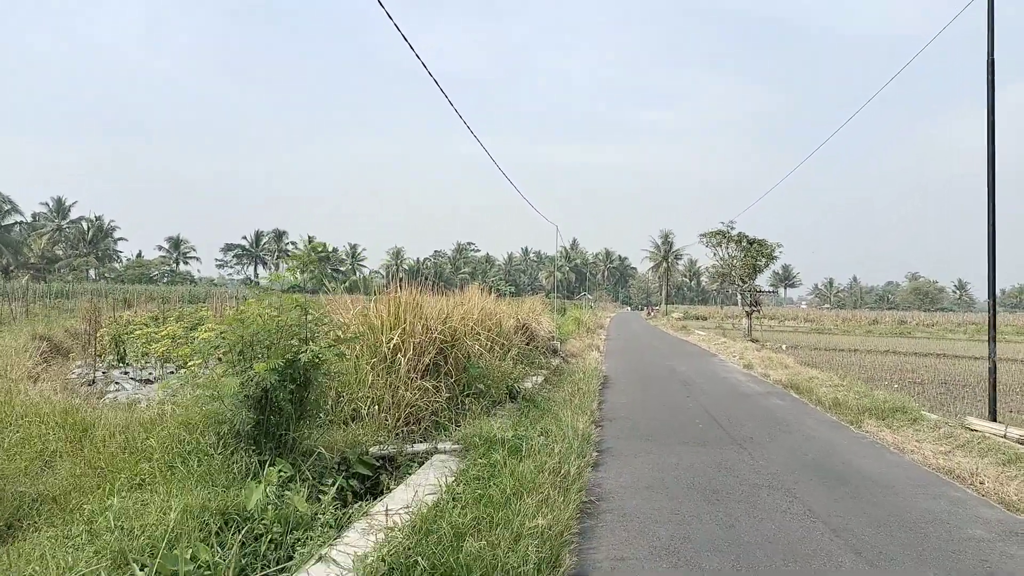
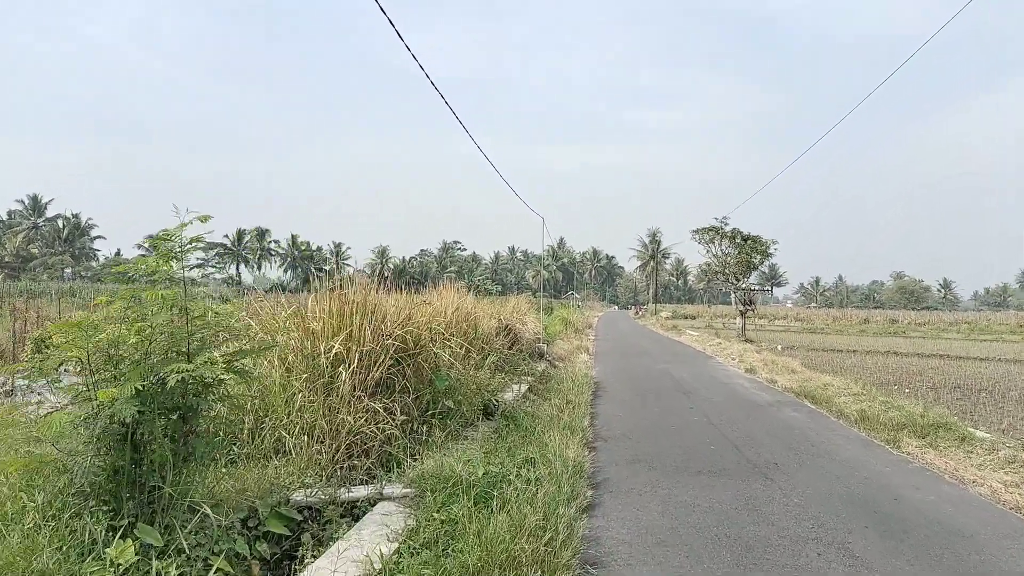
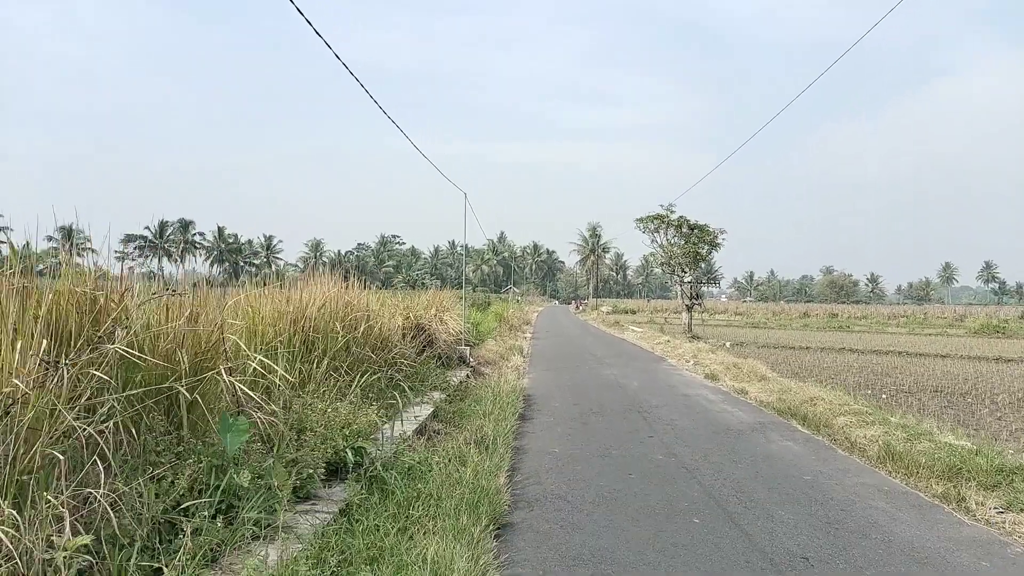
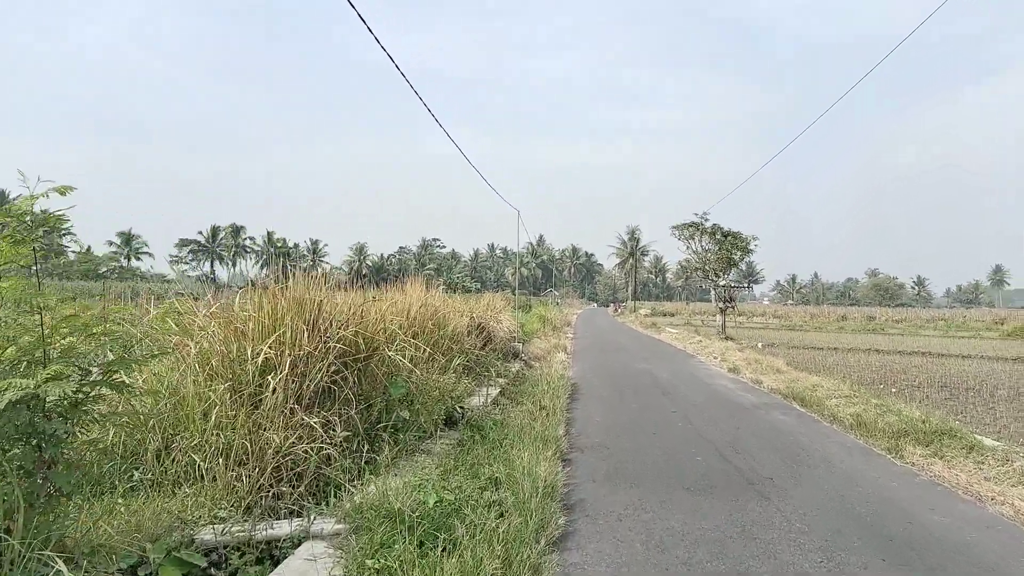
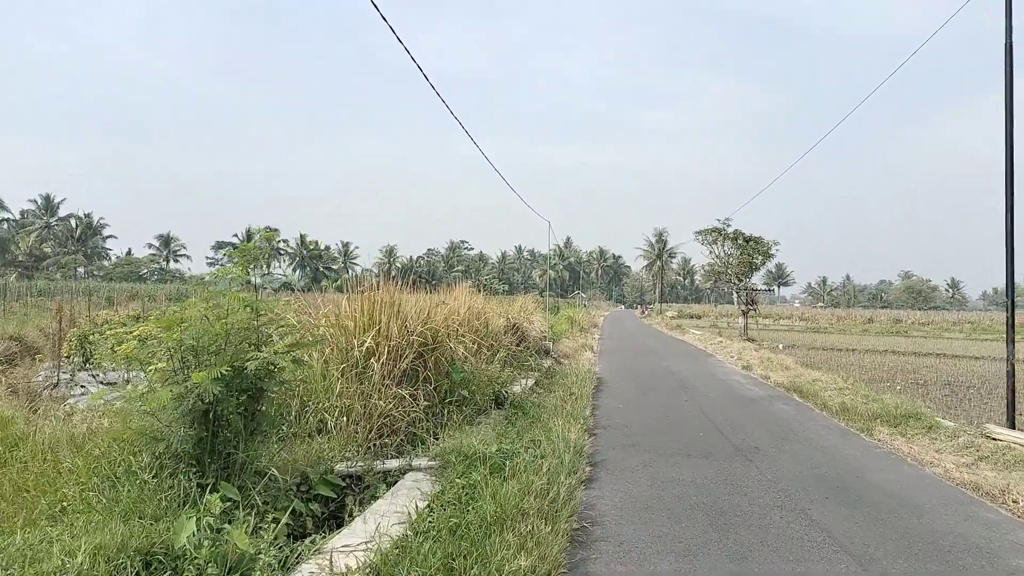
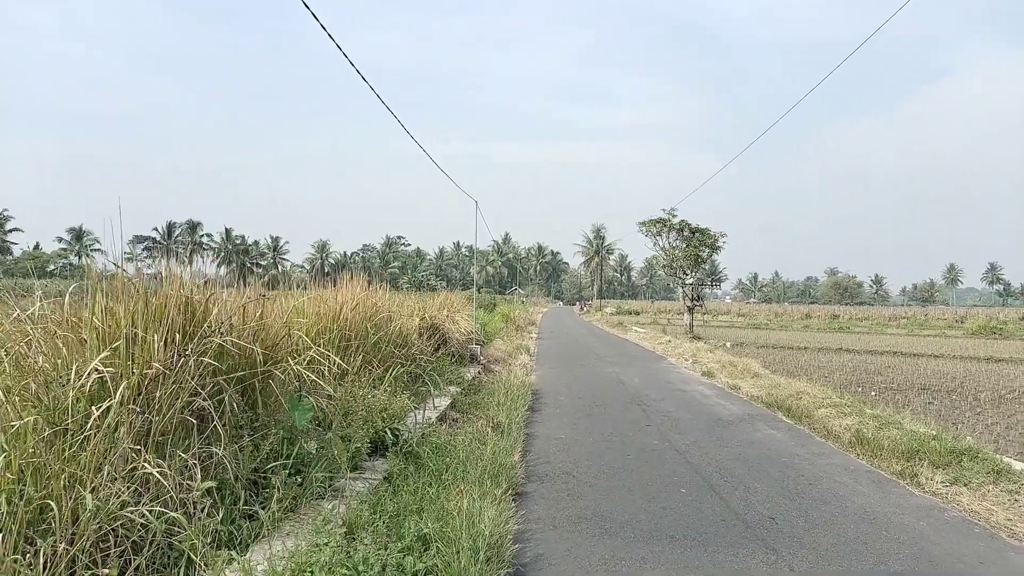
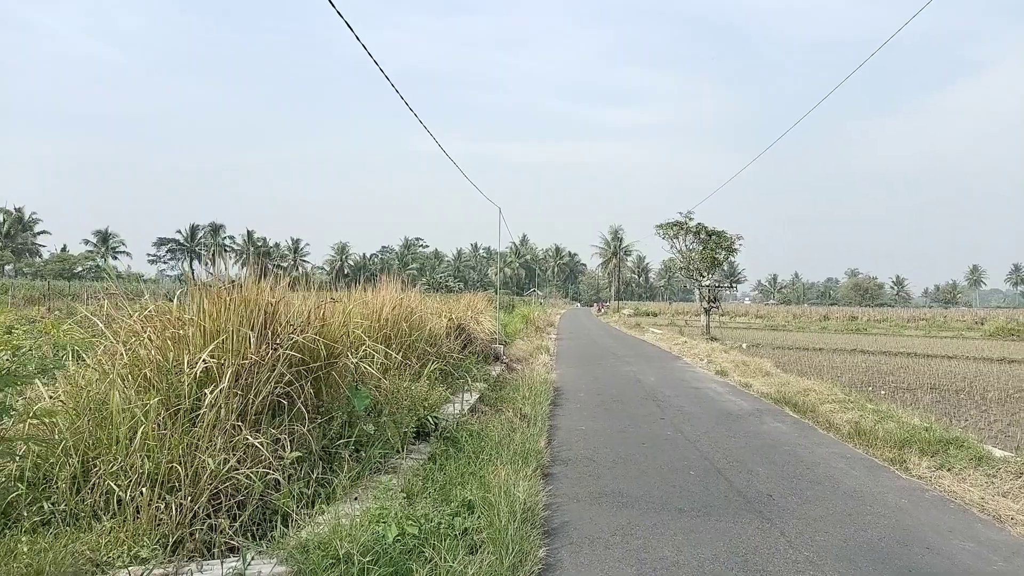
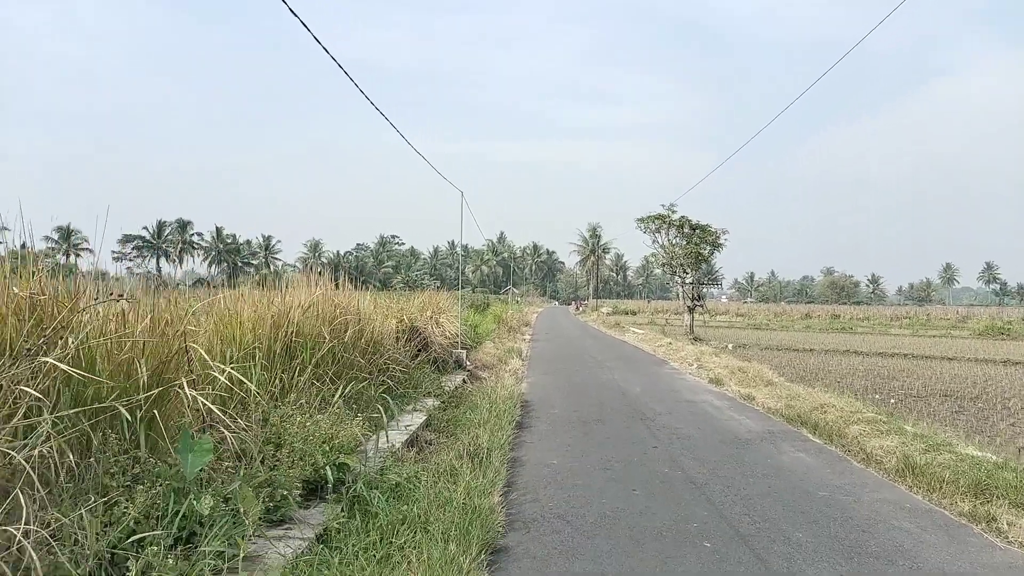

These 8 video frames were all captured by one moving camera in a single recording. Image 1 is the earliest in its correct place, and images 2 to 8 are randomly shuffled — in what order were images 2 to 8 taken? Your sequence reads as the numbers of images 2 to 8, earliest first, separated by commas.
5, 2, 4, 7, 6, 3, 8
